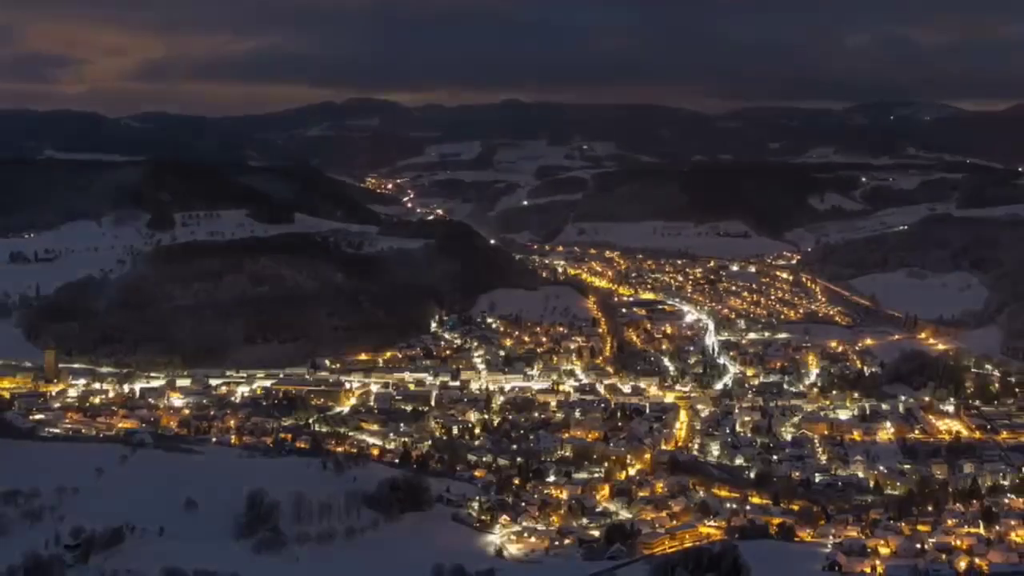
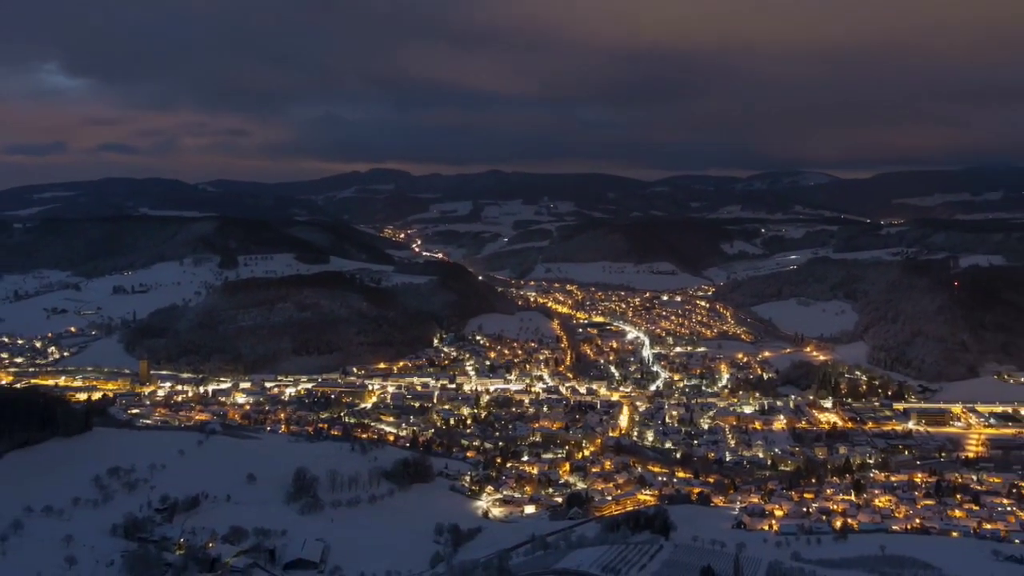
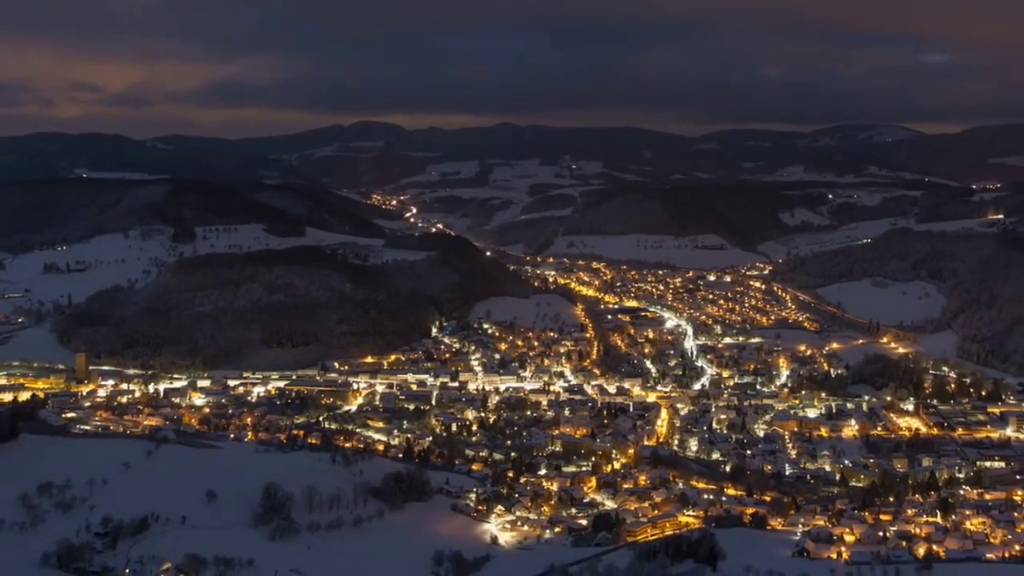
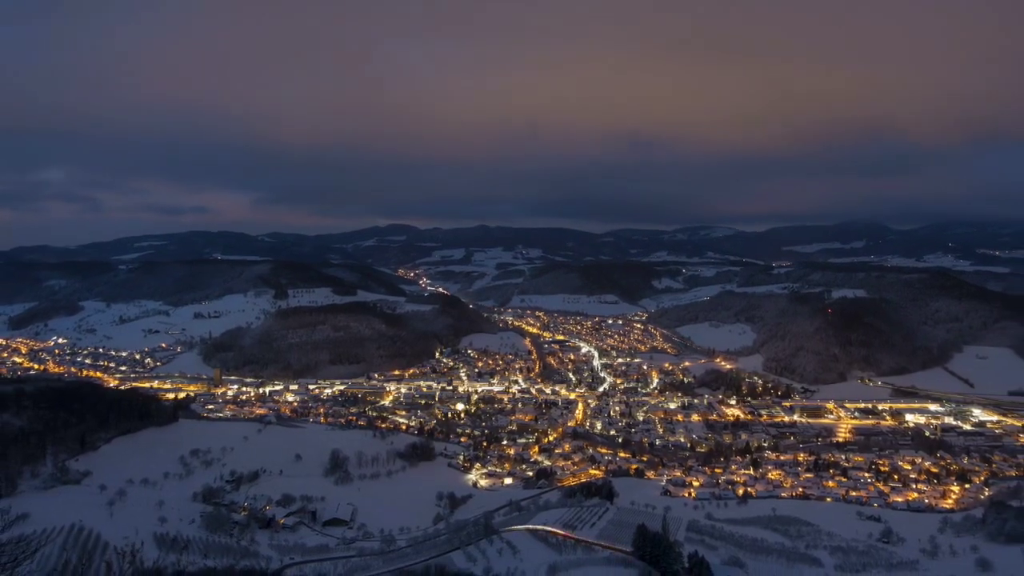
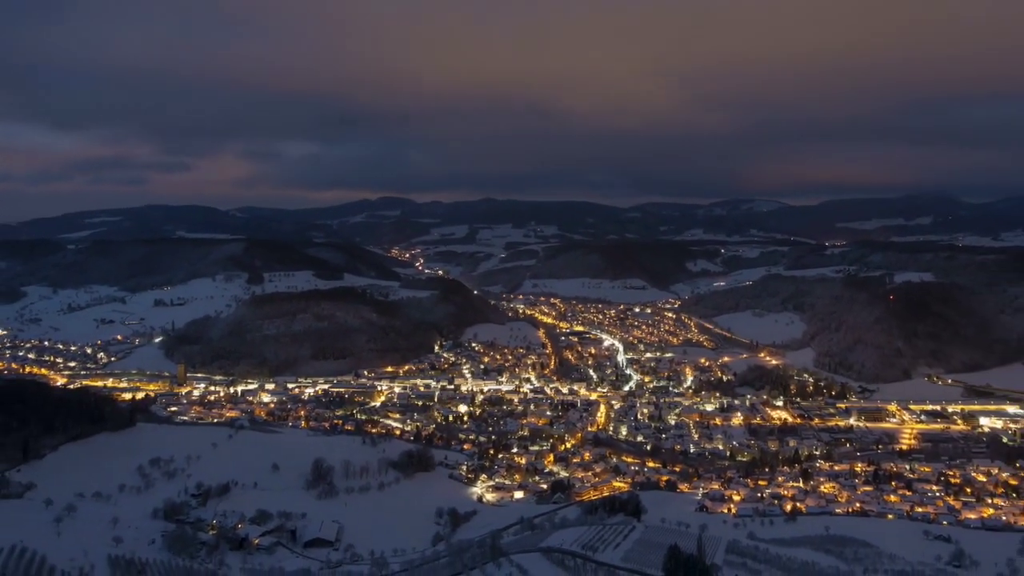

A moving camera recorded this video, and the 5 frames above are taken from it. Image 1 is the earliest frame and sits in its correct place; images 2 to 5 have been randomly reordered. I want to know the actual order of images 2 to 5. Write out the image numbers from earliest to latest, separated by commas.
3, 2, 5, 4
